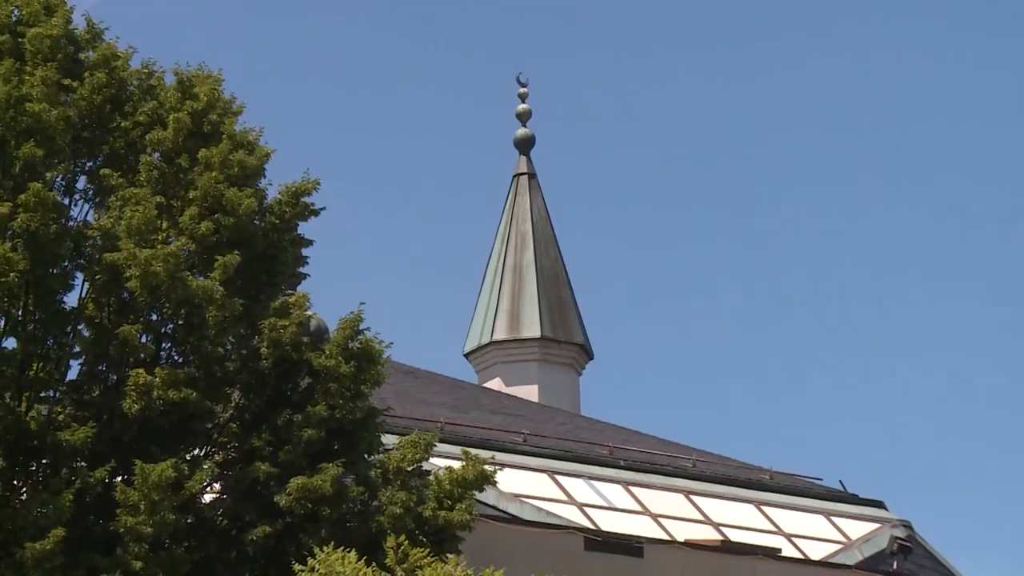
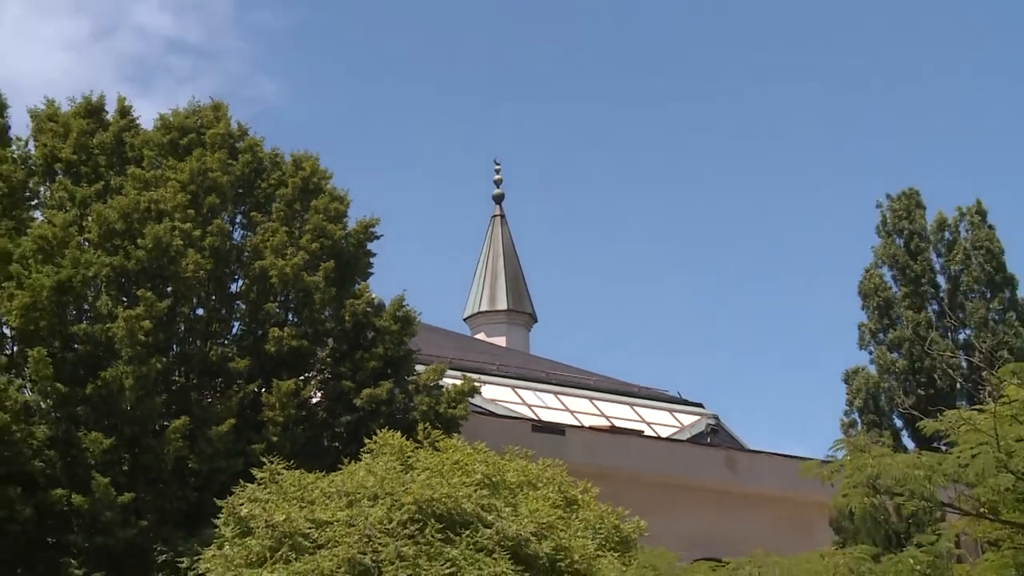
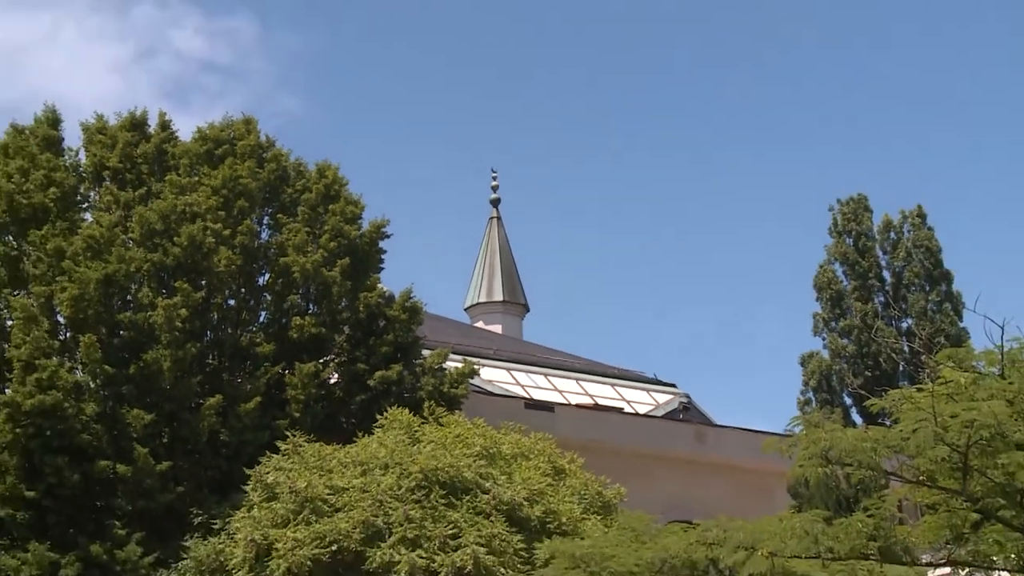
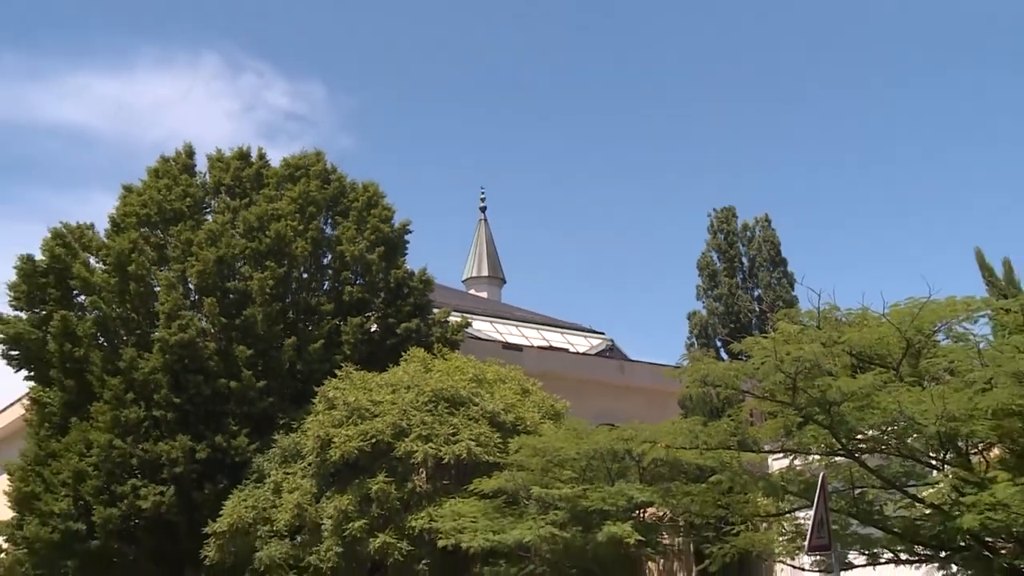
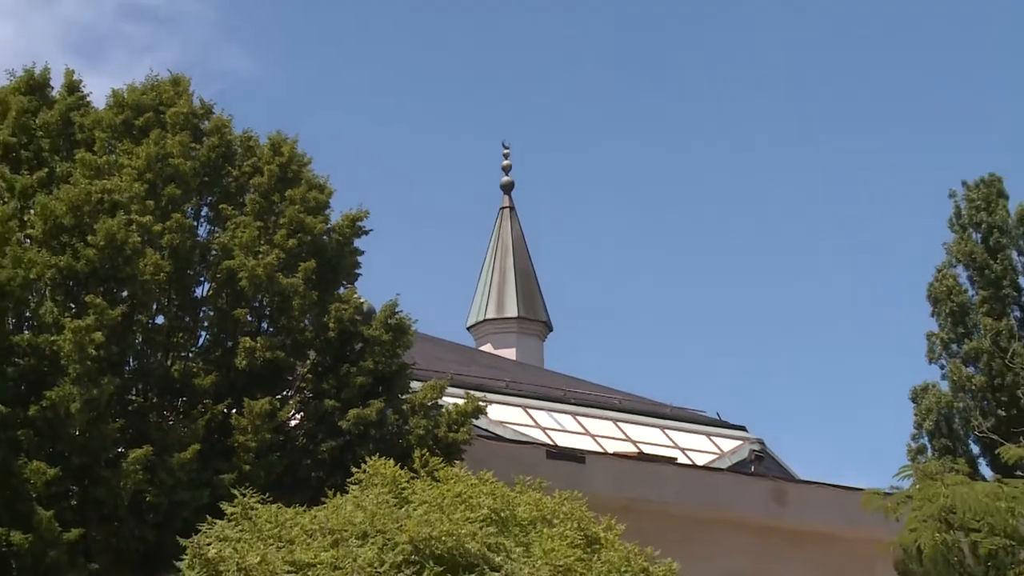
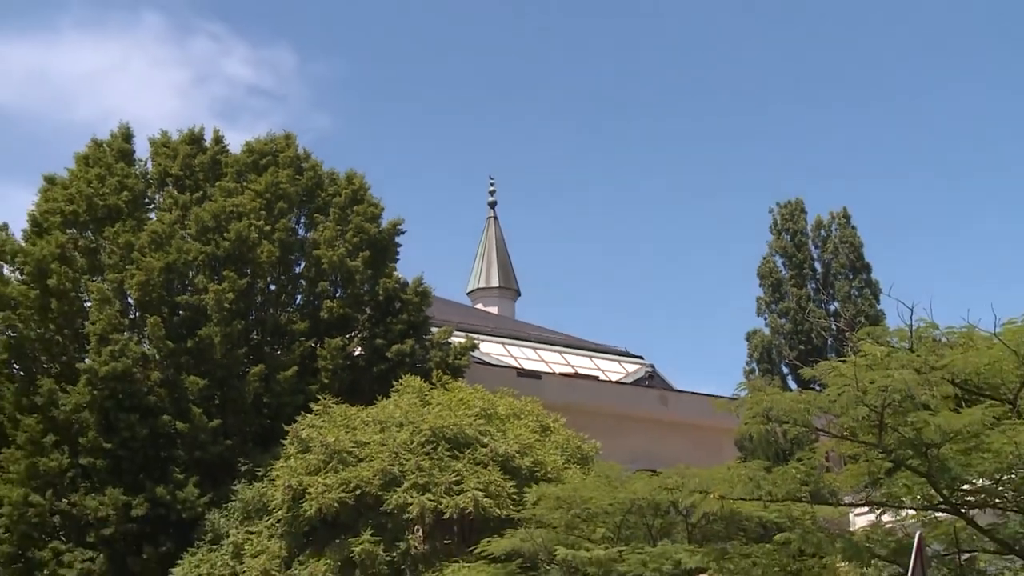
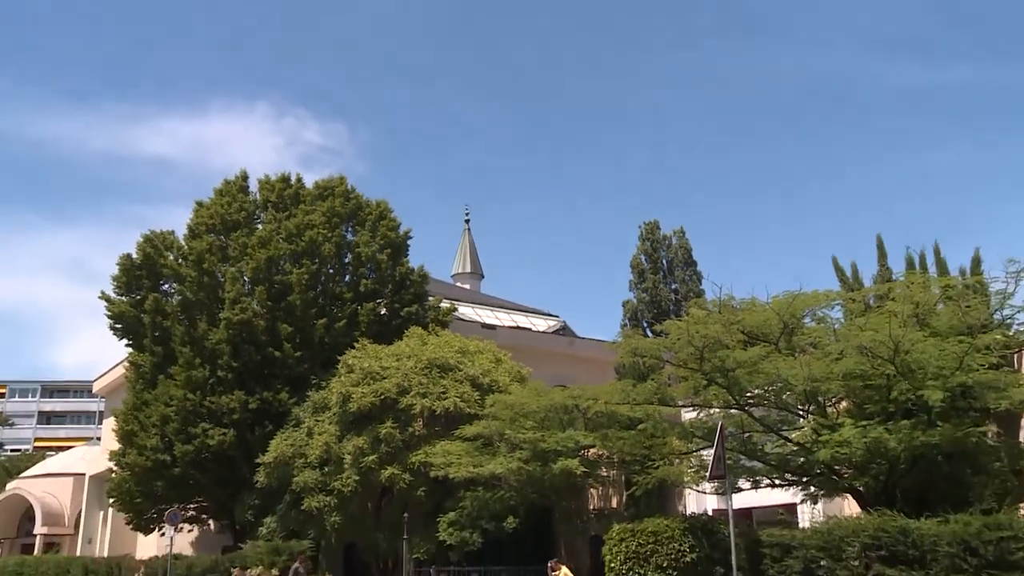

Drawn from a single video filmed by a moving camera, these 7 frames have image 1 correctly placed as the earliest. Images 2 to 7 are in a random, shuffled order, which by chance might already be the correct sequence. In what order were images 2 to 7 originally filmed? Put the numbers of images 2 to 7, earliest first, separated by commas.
5, 2, 3, 6, 4, 7
